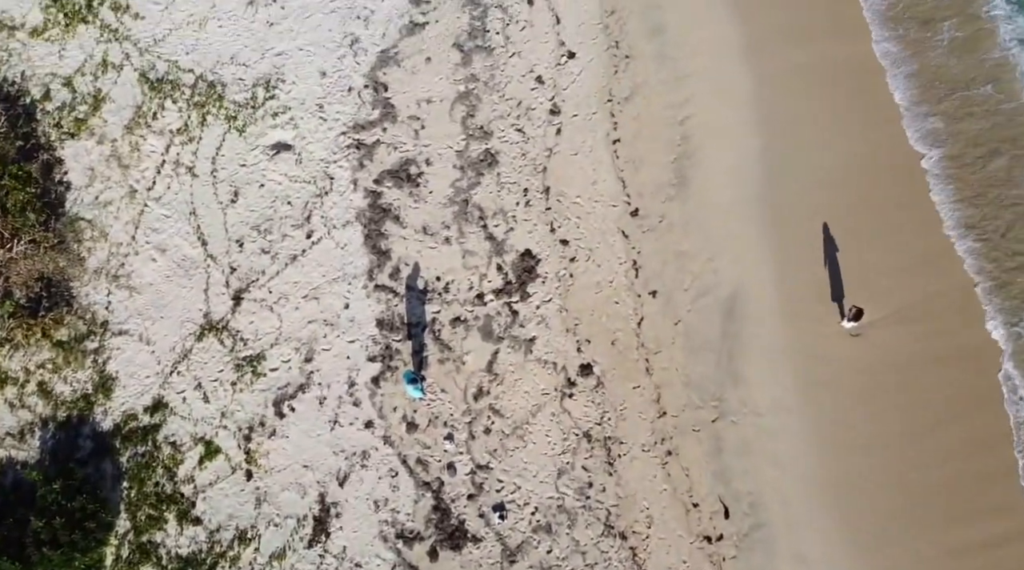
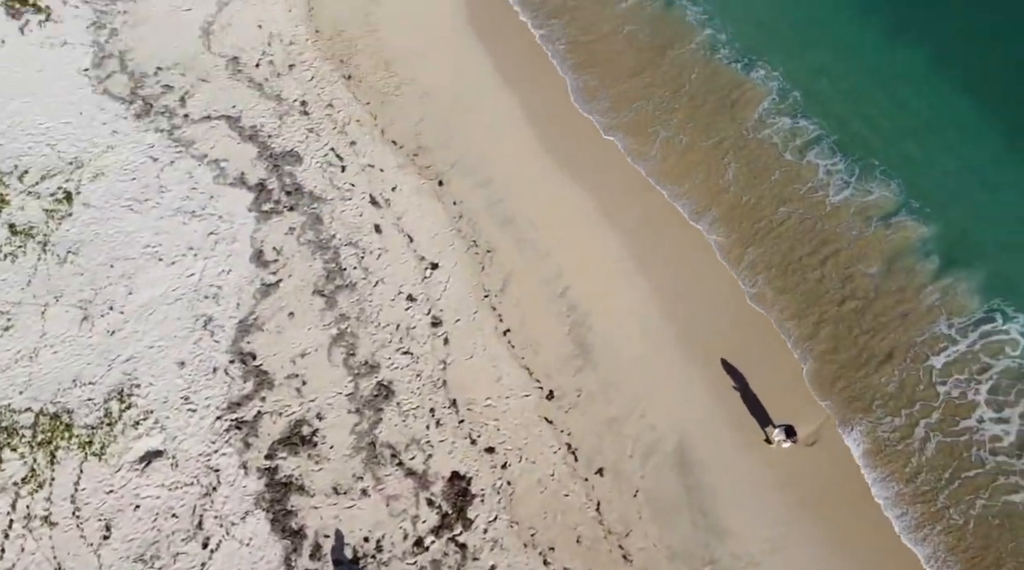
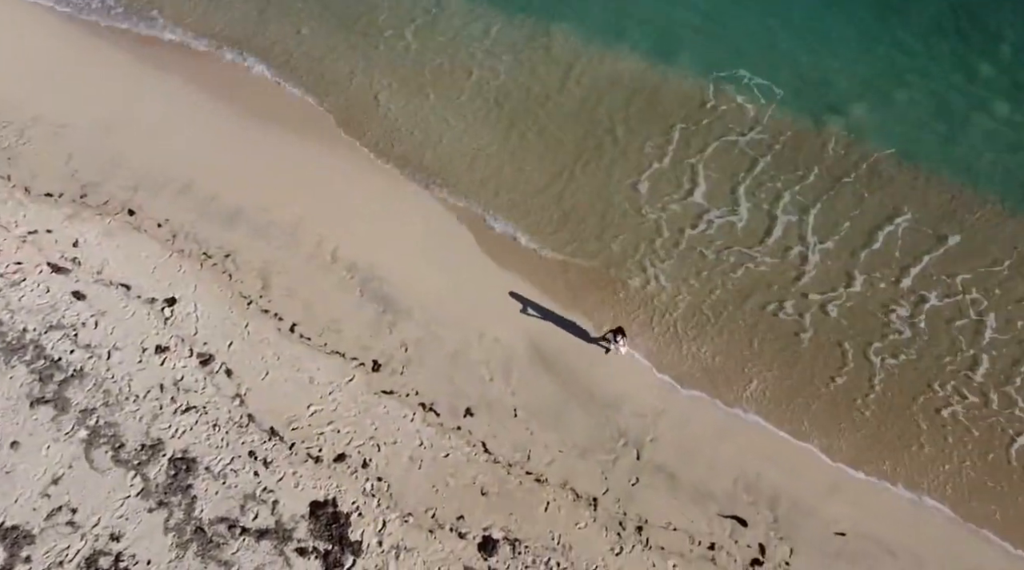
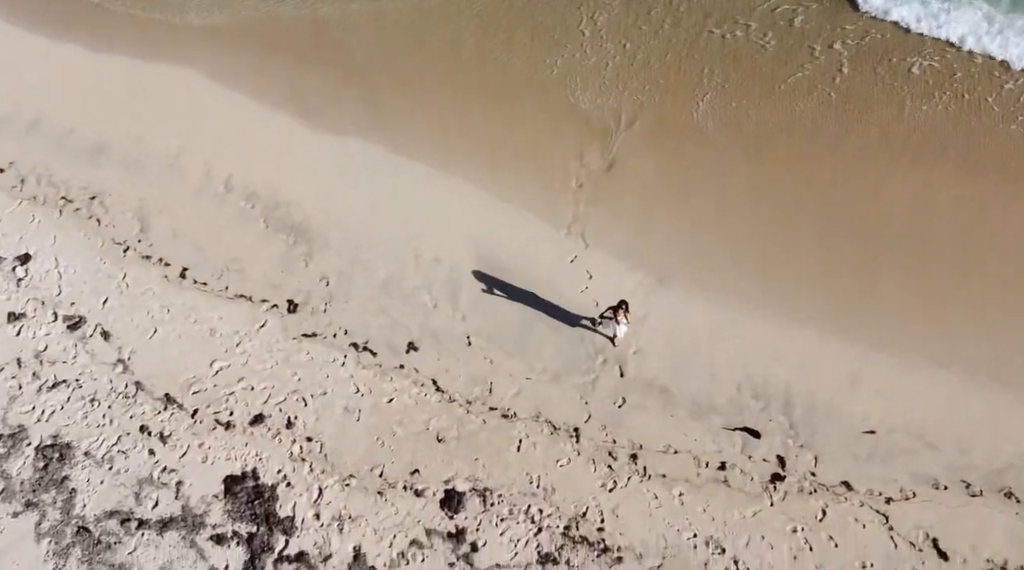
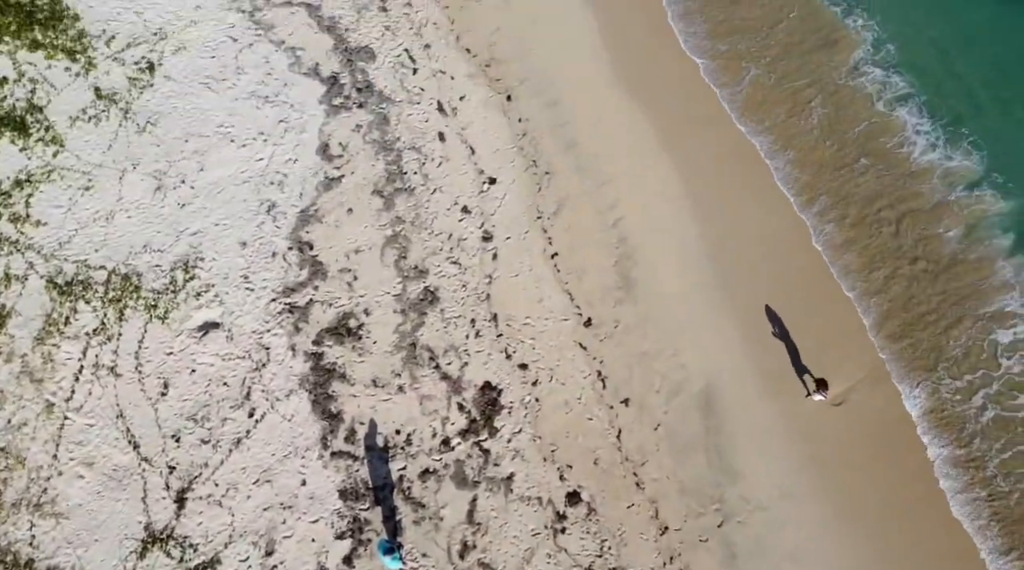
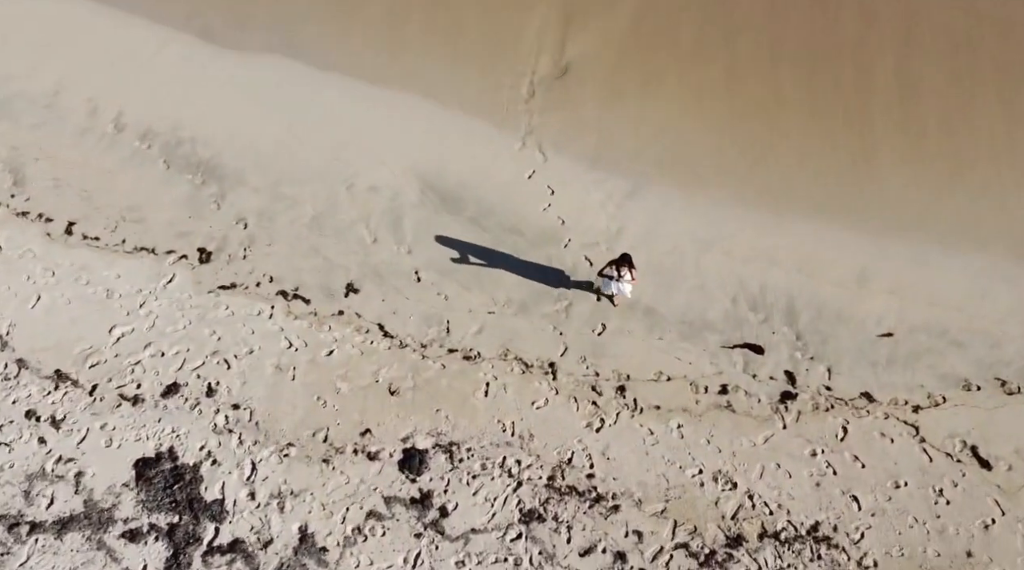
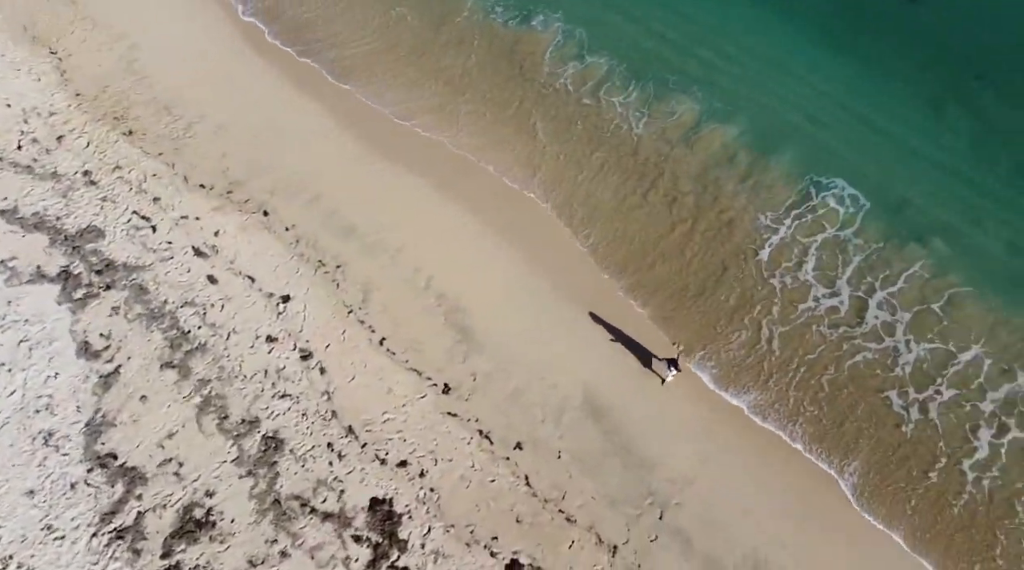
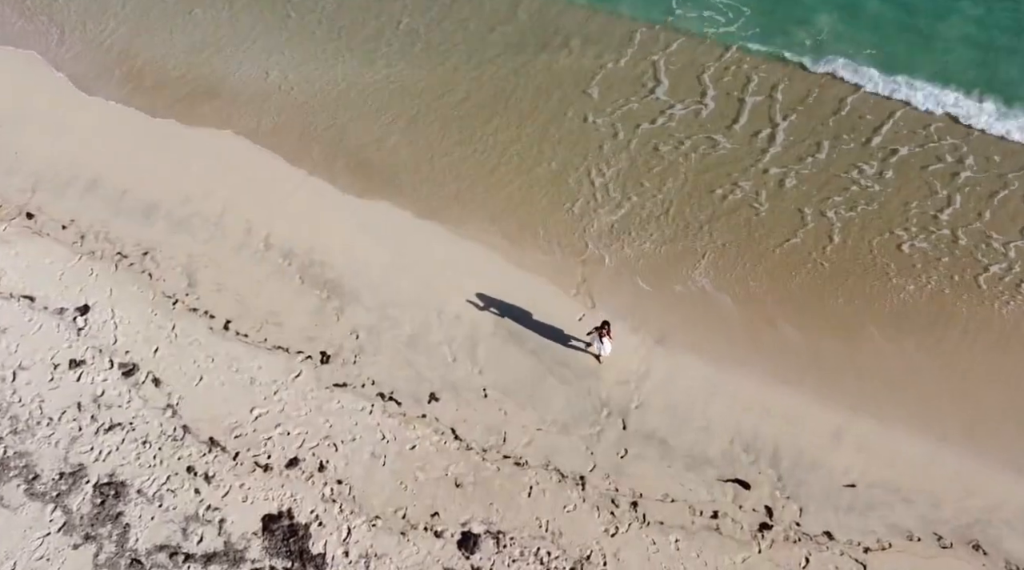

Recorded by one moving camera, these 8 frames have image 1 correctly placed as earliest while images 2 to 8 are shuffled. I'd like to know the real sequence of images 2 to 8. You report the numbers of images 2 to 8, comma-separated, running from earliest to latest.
5, 2, 7, 3, 8, 4, 6
